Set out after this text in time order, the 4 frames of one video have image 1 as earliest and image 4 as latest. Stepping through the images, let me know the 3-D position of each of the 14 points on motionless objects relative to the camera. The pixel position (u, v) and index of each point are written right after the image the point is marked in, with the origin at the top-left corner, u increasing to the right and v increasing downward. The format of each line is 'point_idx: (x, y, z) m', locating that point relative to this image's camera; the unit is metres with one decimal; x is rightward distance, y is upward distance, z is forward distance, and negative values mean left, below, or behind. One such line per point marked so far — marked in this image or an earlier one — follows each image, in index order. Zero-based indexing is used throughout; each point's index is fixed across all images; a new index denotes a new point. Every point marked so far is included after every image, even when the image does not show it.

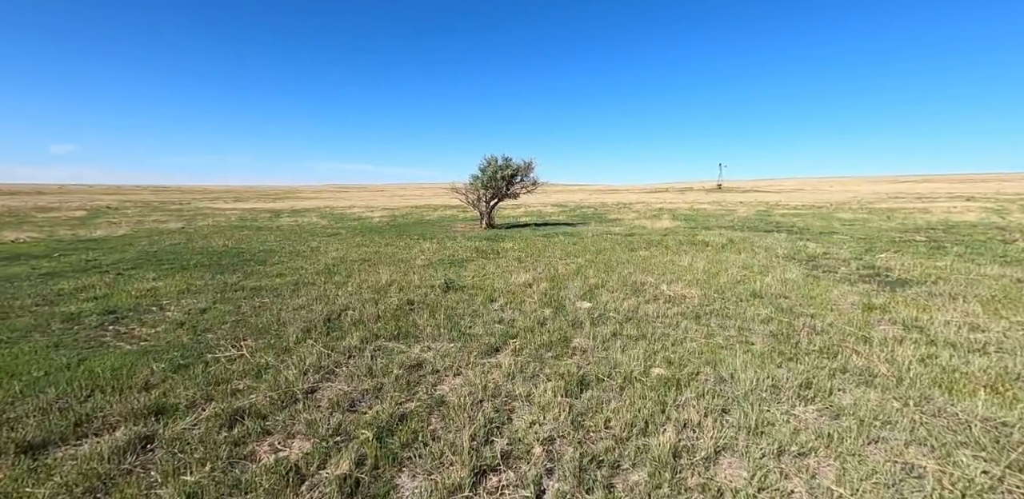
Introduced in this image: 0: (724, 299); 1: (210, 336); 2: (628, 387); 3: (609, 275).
0: (+4.1, -1.0, +8.5) m
1: (-4.5, -1.3, +6.6) m
2: (+1.2, -1.5, +4.7) m
3: (+2.5, -0.7, +11.1) m
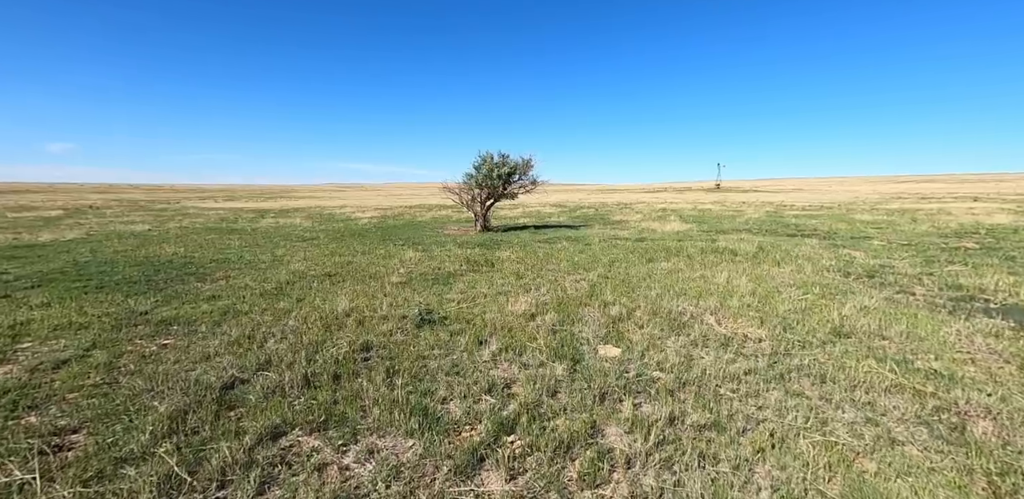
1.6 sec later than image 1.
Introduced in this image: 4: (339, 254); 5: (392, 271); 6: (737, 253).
0: (+4.1, -1.3, +6.1) m
1: (-4.6, -1.6, +4.1) m
2: (+1.2, -1.8, +2.3) m
3: (+2.4, -1.0, +8.7) m
4: (-6.2, -0.2, +15.6) m
5: (-3.3, -0.6, +12.0) m
6: (+7.8, -0.1, +15.2) m
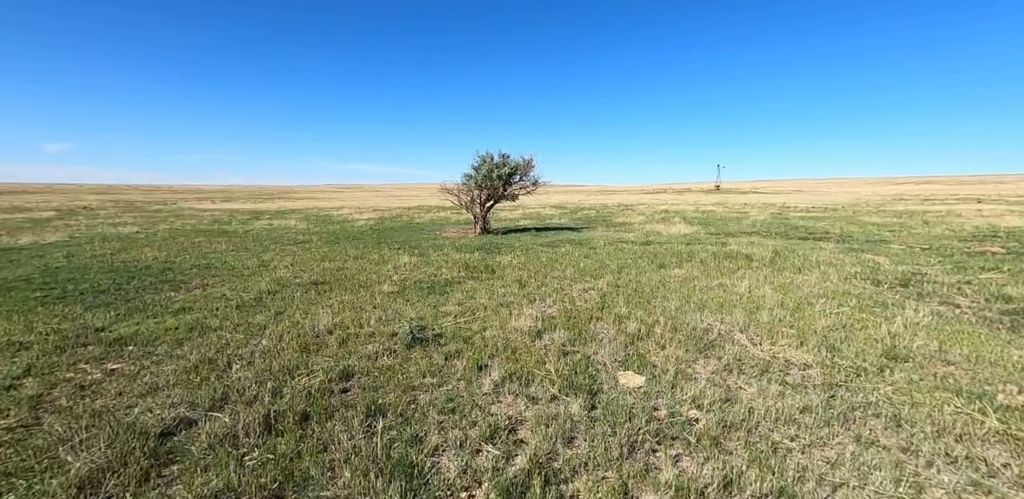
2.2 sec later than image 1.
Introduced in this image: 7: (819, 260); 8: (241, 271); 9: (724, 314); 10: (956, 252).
0: (+4.1, -1.4, +5.2) m
1: (-4.5, -1.8, +3.2) m
2: (+1.3, -1.9, +1.4) m
3: (+2.5, -1.1, +7.8) m
4: (-6.1, -0.3, +14.7) m
5: (-3.2, -0.7, +11.1) m
6: (+7.9, -0.3, +14.3) m
7: (+9.7, -0.3, +13.8) m
8: (-7.6, -0.6, +12.3) m
9: (+3.8, -1.1, +7.8) m
10: (+16.2, -0.1, +15.9) m
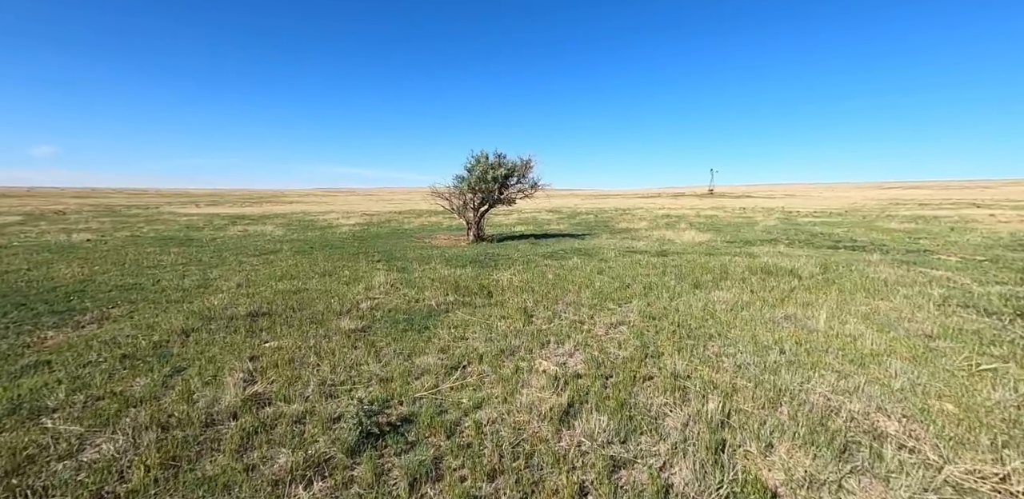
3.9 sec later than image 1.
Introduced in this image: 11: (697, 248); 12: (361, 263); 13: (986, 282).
0: (+4.3, -1.8, +2.8) m
1: (-4.4, -2.1, +0.7) m
2: (+1.5, -2.2, -1.1) m
3: (+2.6, -1.5, +5.4) m
4: (-6.1, -0.7, +12.2) m
5: (-3.2, -1.1, +8.6) m
6: (+7.9, -0.7, +12.0) m
7: (+9.7, -0.7, +11.4) m
8: (-7.6, -1.0, +9.7) m
9: (+3.9, -1.5, +5.3) m
10: (+16.1, -0.5, +13.7) m
11: (+8.0, +0.1, +19.0) m
12: (-5.1, -0.4, +14.8) m
13: (+11.9, -0.8, +11.0) m
